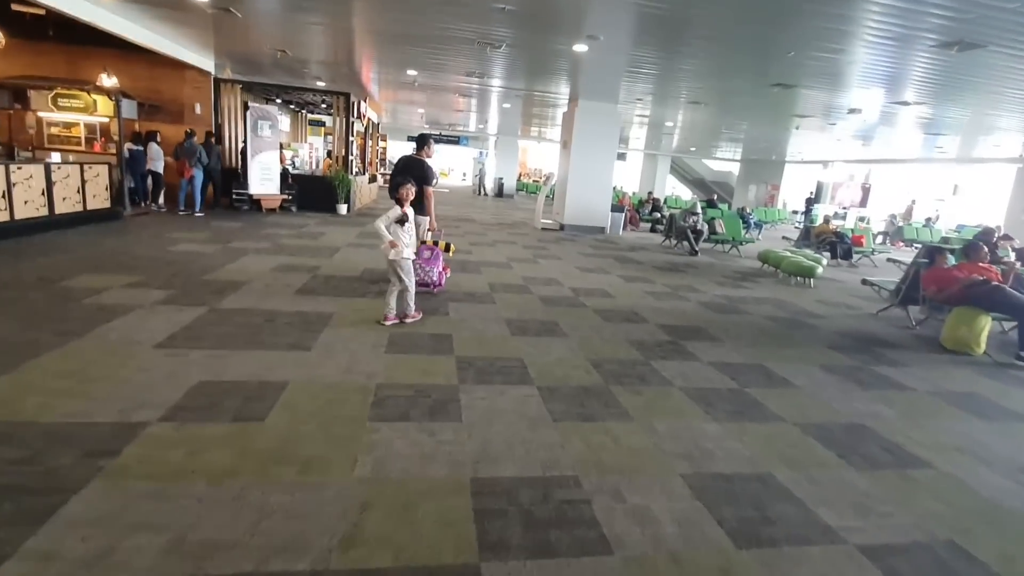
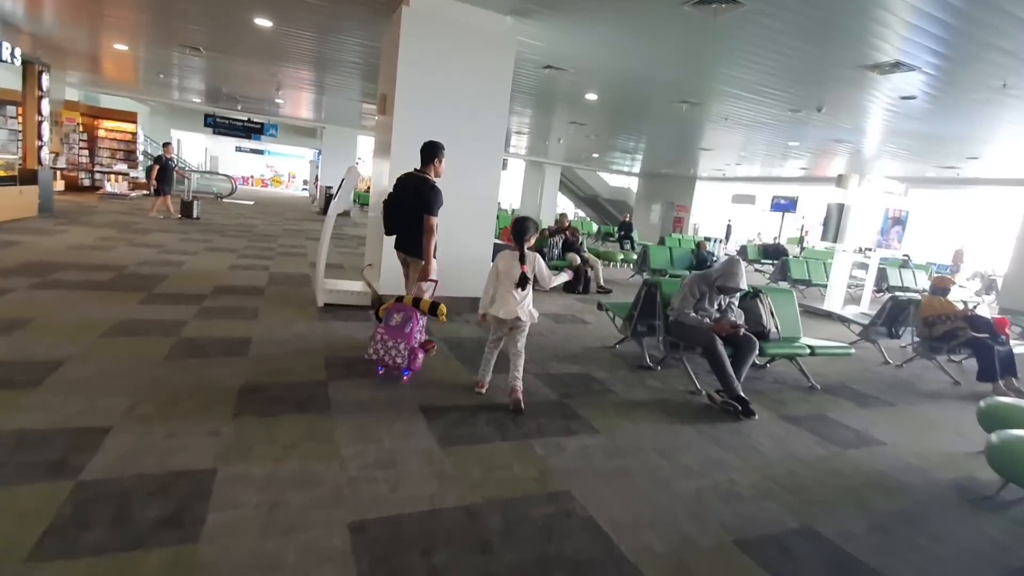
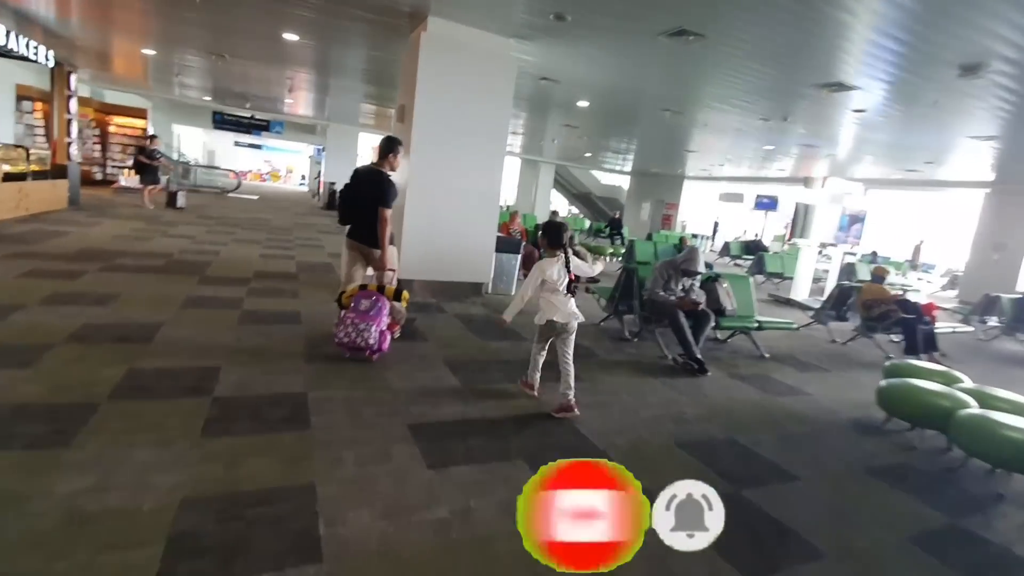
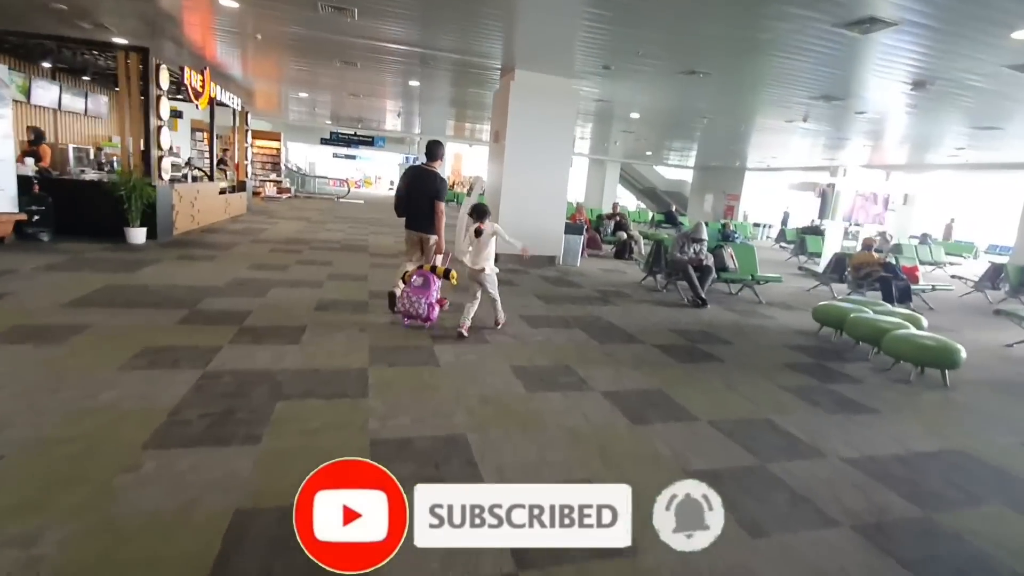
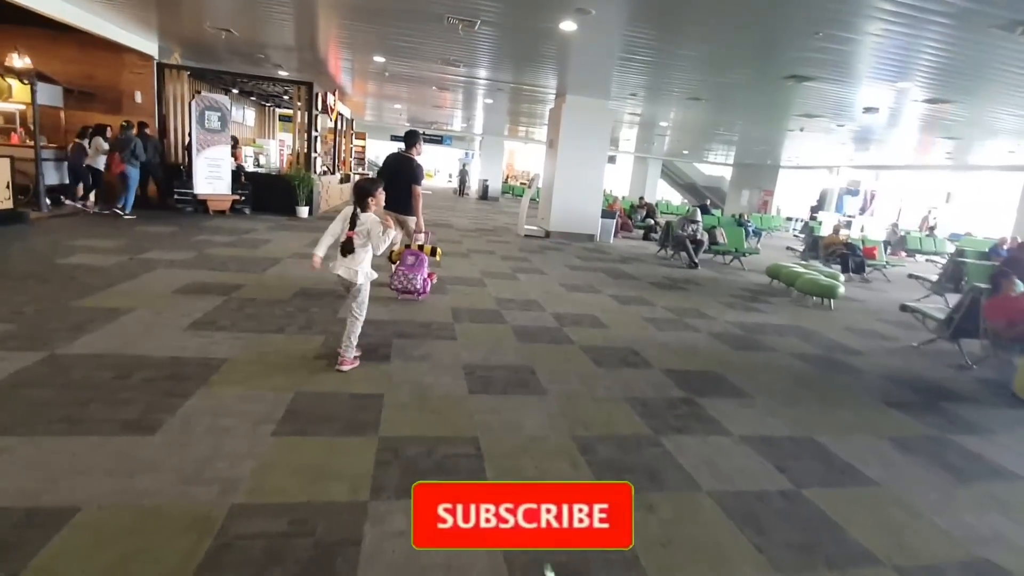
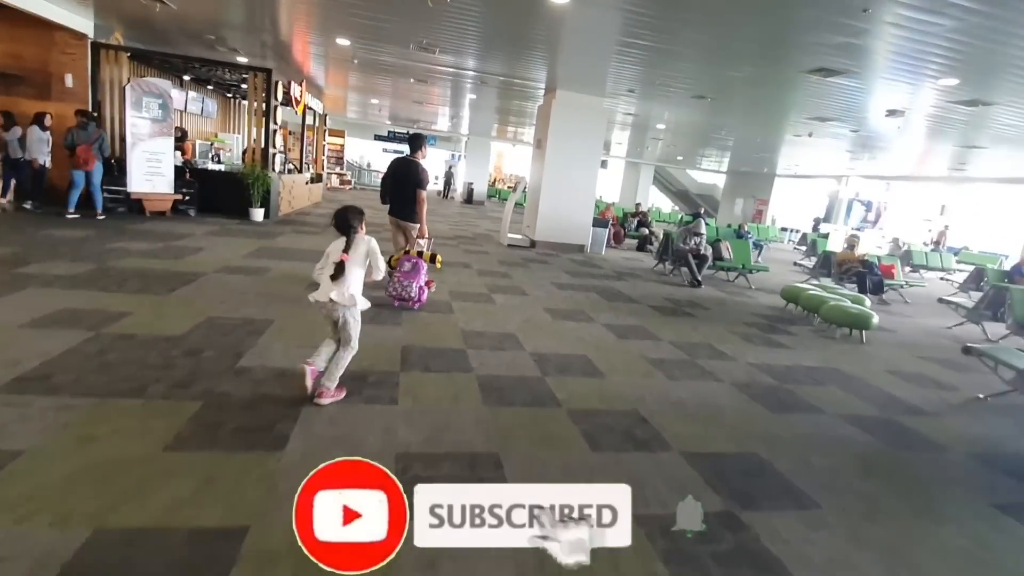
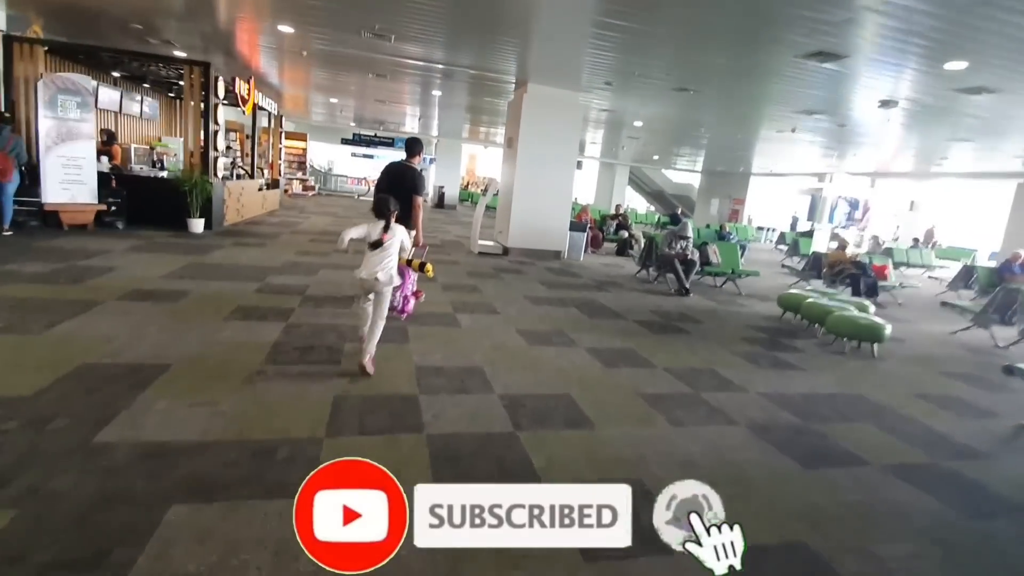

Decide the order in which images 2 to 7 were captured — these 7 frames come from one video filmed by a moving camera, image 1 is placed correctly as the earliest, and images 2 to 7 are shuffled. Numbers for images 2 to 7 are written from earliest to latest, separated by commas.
5, 6, 7, 4, 3, 2
